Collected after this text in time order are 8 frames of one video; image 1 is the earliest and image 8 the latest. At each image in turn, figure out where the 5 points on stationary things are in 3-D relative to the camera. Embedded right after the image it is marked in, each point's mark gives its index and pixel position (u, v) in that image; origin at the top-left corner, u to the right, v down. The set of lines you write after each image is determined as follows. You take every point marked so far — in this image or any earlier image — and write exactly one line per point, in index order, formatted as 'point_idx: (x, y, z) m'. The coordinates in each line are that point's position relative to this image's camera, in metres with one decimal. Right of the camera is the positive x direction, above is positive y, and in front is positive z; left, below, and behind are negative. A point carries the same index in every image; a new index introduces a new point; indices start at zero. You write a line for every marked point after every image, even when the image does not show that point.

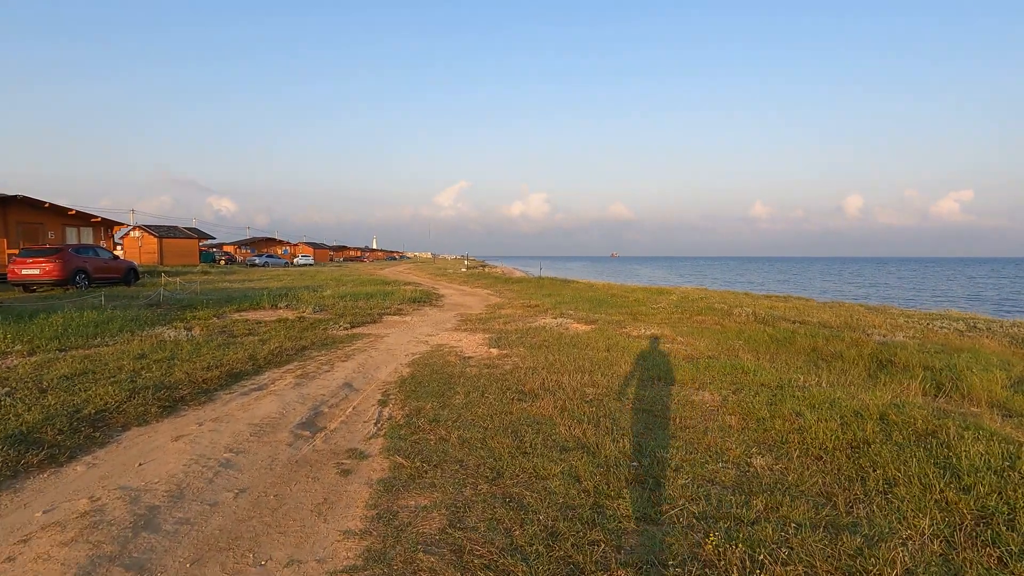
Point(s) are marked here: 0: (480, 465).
0: (-0.2, -1.4, +4.2) m
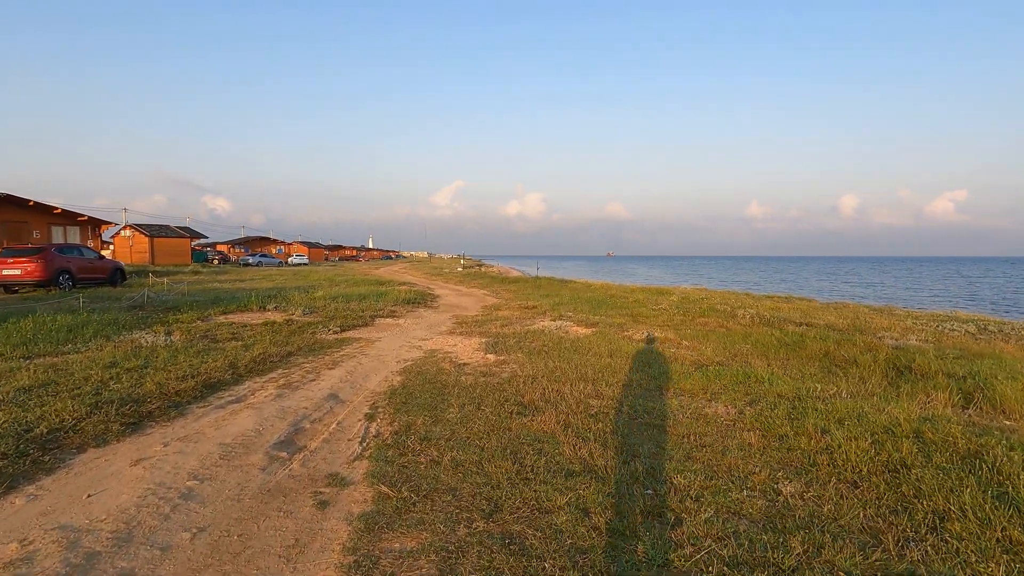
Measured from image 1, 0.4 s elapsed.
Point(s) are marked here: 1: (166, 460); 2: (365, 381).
0: (-0.2, -1.4, +3.8) m
1: (-2.8, -1.4, +4.3) m
2: (-2.0, -1.2, +7.2) m
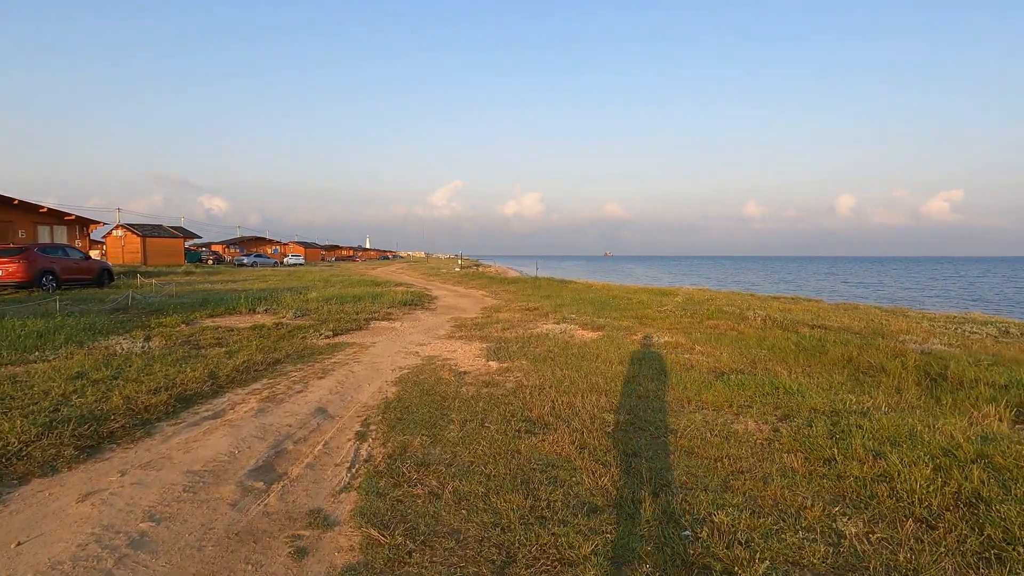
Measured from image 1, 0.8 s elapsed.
0: (-0.2, -1.5, +3.2) m
1: (-2.7, -1.4, +3.7) m
2: (-1.9, -1.3, +6.6) m
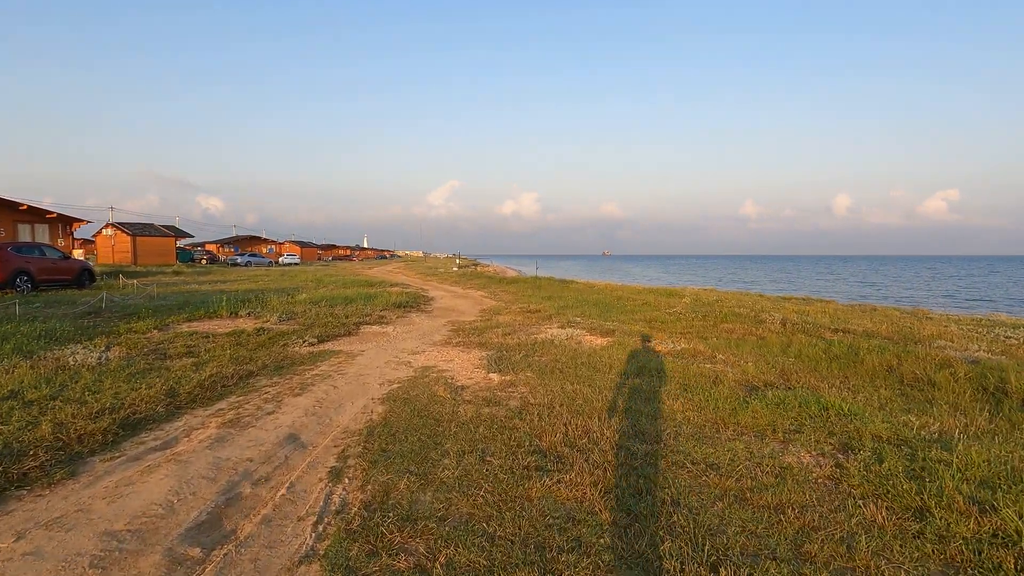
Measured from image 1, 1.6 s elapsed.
0: (-0.1, -1.5, +2.3) m
1: (-2.6, -1.5, +2.8) m
2: (-1.8, -1.3, +5.7) m
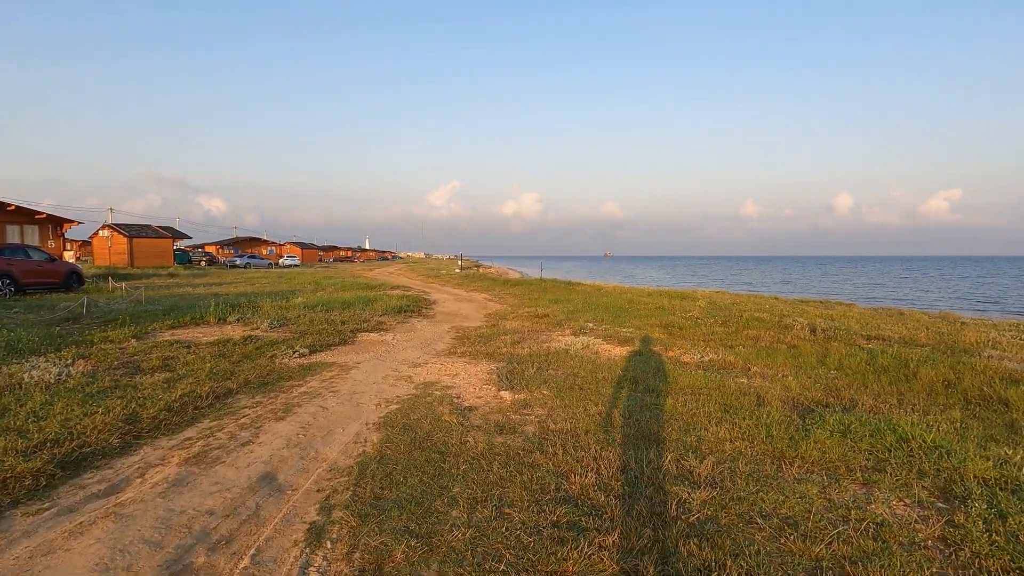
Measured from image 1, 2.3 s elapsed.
0: (+0.1, -1.6, +1.4) m
1: (-2.5, -1.5, +1.9) m
2: (-1.7, -1.4, +4.8) m
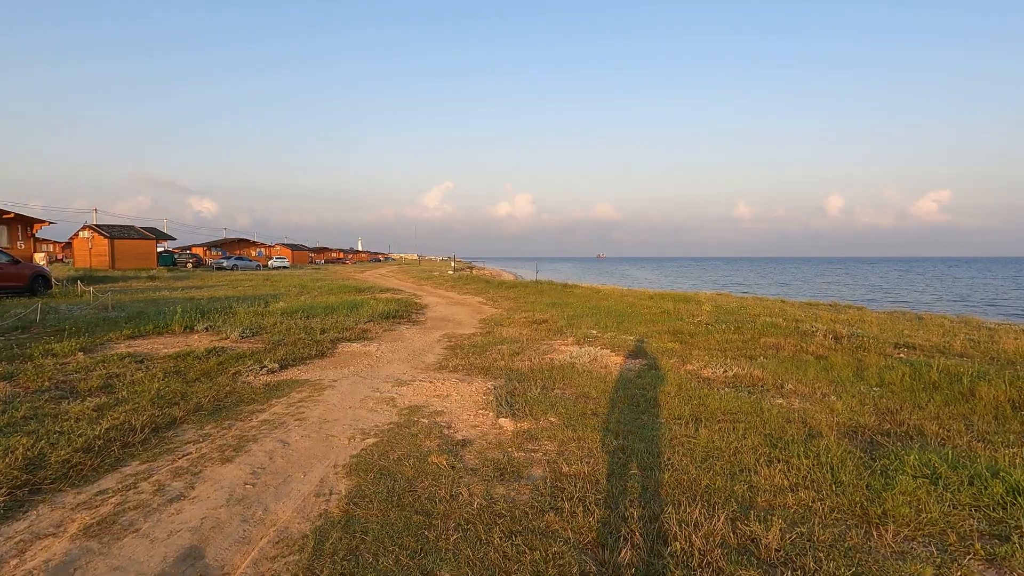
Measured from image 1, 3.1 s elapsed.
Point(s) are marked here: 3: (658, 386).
0: (+0.1, -1.6, +0.4) m
1: (-2.4, -1.6, +0.9) m
2: (-1.6, -1.5, +3.8) m
3: (+1.8, -1.2, +6.8) m
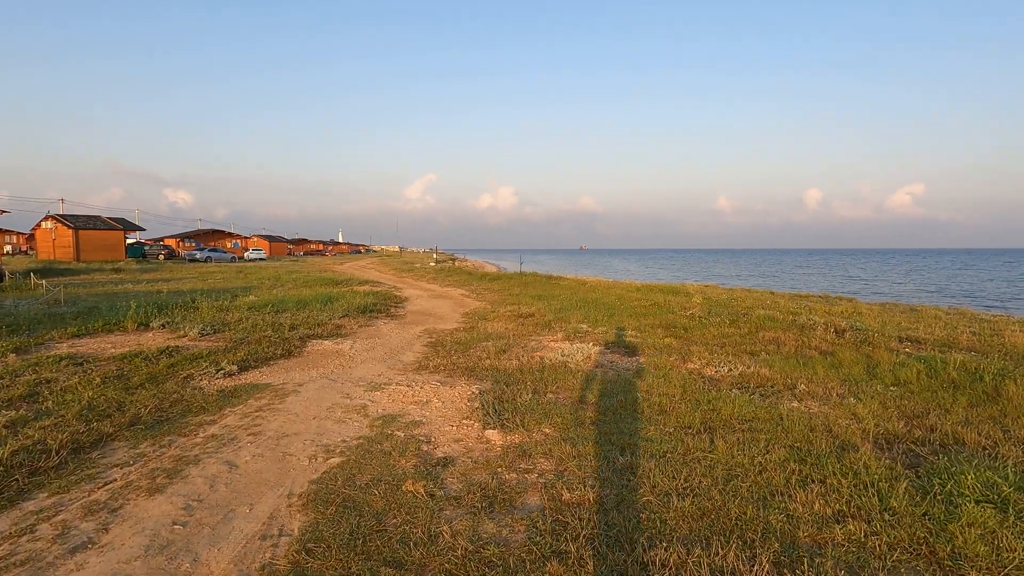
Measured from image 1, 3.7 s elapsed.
0: (+0.2, -1.6, -0.3) m
1: (-2.3, -1.6, +0.1) m
2: (-1.7, -1.4, +3.1) m
3: (+1.7, -1.1, +6.2) m
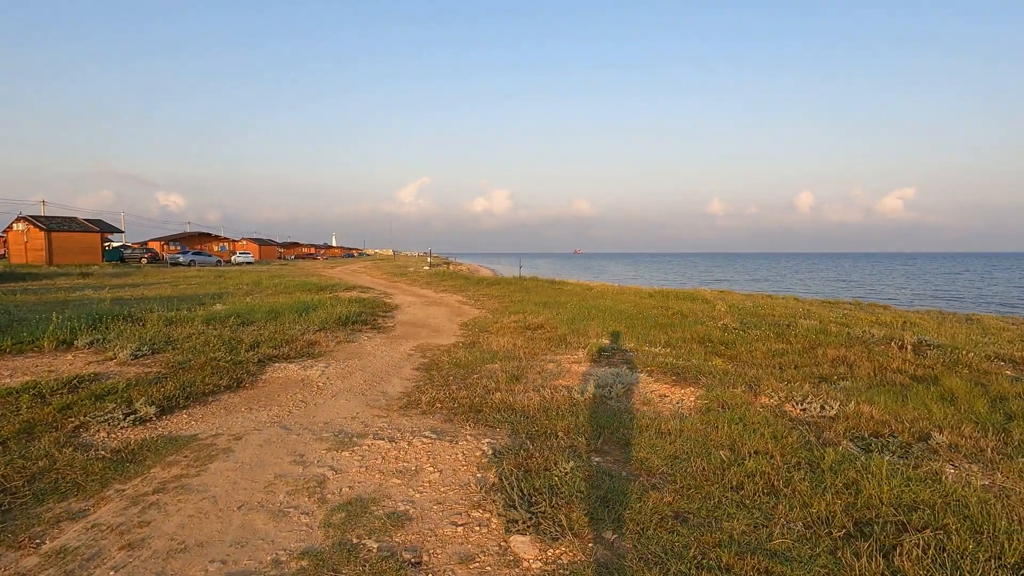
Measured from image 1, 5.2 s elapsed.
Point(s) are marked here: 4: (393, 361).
0: (+0.5, -1.7, -2.1) m
1: (-2.1, -1.7, -1.7) m
2: (-1.4, -1.5, +1.2) m
3: (+1.9, -1.2, +4.4) m
4: (-1.8, -1.1, +8.1) m
